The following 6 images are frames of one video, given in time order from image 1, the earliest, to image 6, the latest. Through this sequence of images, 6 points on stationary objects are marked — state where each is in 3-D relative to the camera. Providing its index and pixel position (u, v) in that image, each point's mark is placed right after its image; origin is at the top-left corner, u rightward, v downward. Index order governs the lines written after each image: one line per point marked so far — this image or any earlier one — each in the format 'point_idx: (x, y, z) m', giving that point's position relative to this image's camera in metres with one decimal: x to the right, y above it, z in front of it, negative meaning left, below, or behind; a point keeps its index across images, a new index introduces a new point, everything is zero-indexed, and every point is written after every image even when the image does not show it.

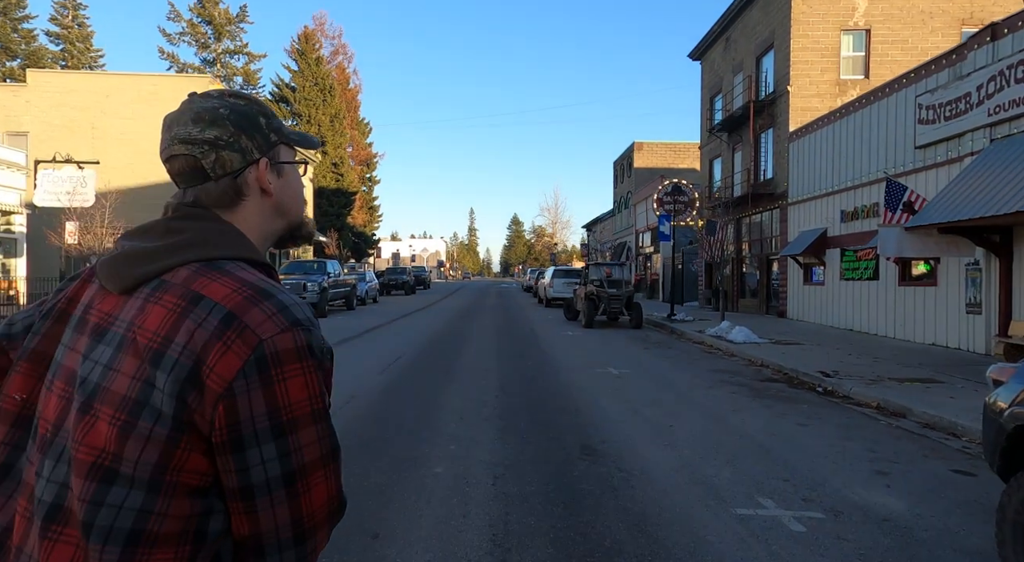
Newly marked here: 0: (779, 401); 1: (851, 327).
0: (+3.4, -1.6, +8.6) m
1: (+9.2, -1.3, +18.0) m
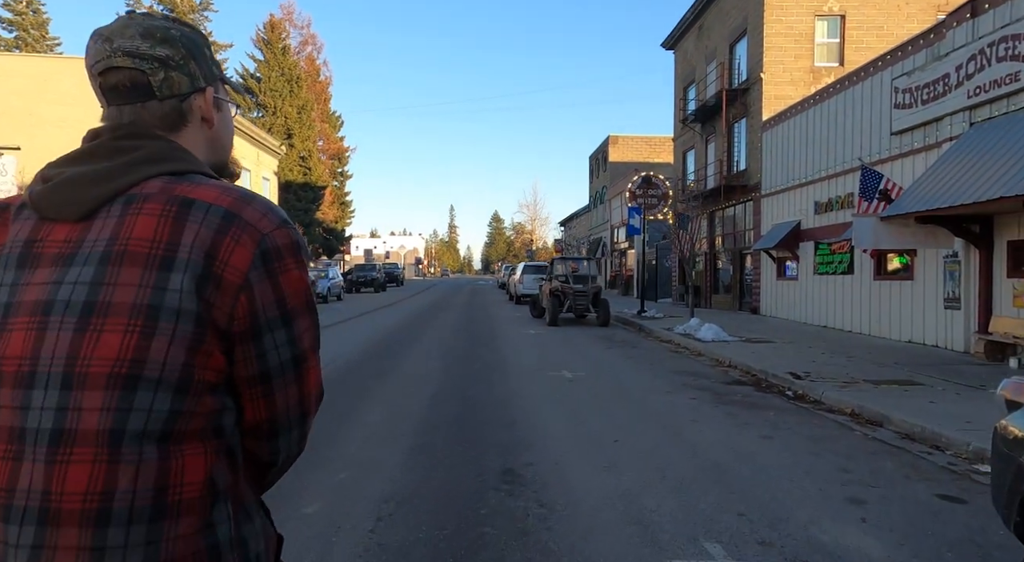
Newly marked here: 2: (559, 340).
0: (+2.7, -1.5, +7.7) m
1: (+8.1, -1.1, +17.3) m
2: (+1.0, -1.3, +14.5) m
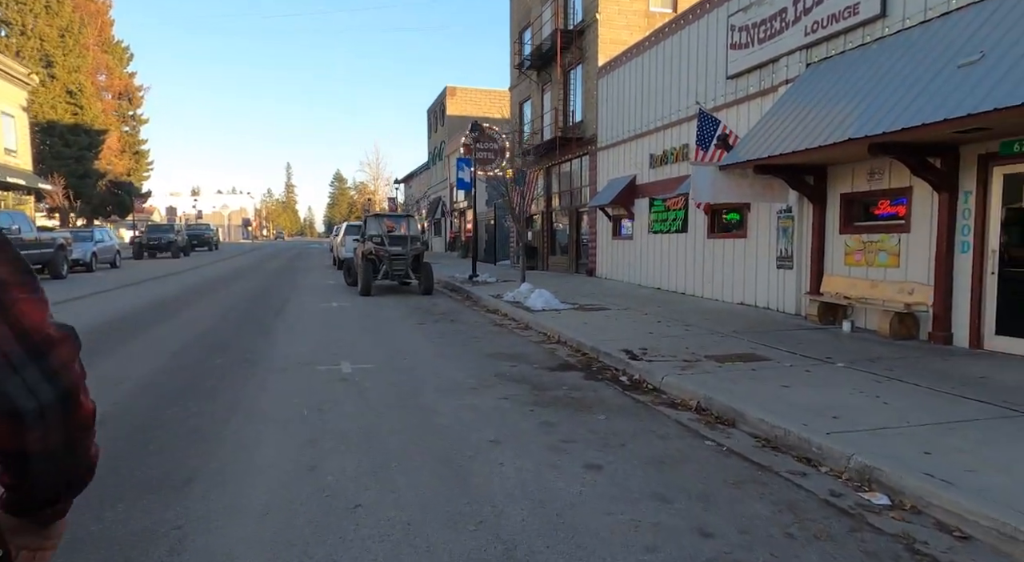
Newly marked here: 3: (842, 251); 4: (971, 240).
0: (+0.5, -1.1, +5.8) m
1: (+3.6, -0.1, +16.3) m
2: (-2.7, -0.6, +12.0) m
3: (+5.4, +0.5, +10.9) m
4: (+5.9, +0.5, +8.7) m
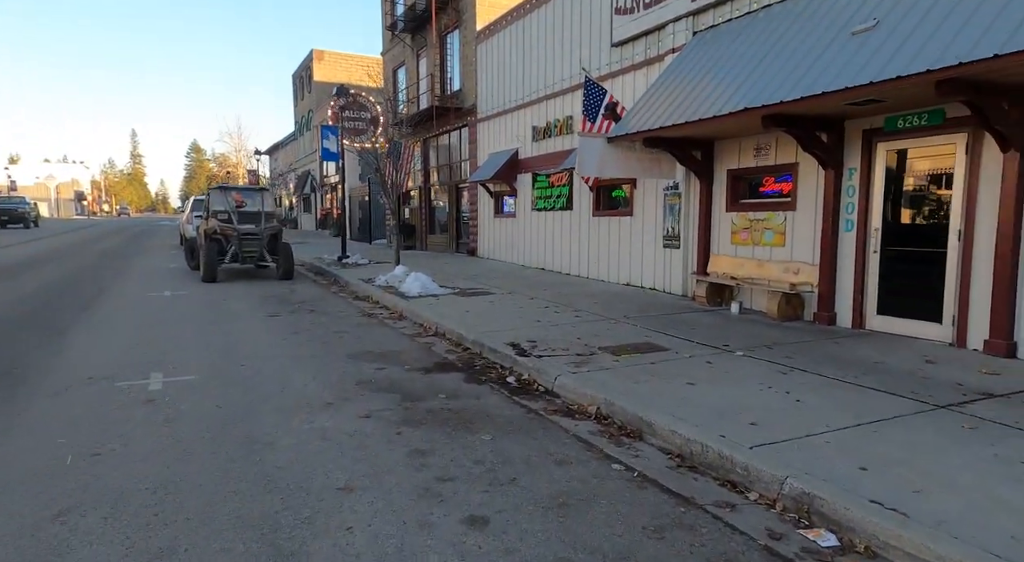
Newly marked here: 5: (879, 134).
0: (-0.5, -1.0, +4.7) m
1: (+0.7, +0.4, +15.5) m
2: (-4.7, -0.4, +10.3) m
3: (+3.5, +0.8, +10.6) m
4: (+4.4, +0.8, +8.4) m
5: (+4.5, +1.8, +8.1) m
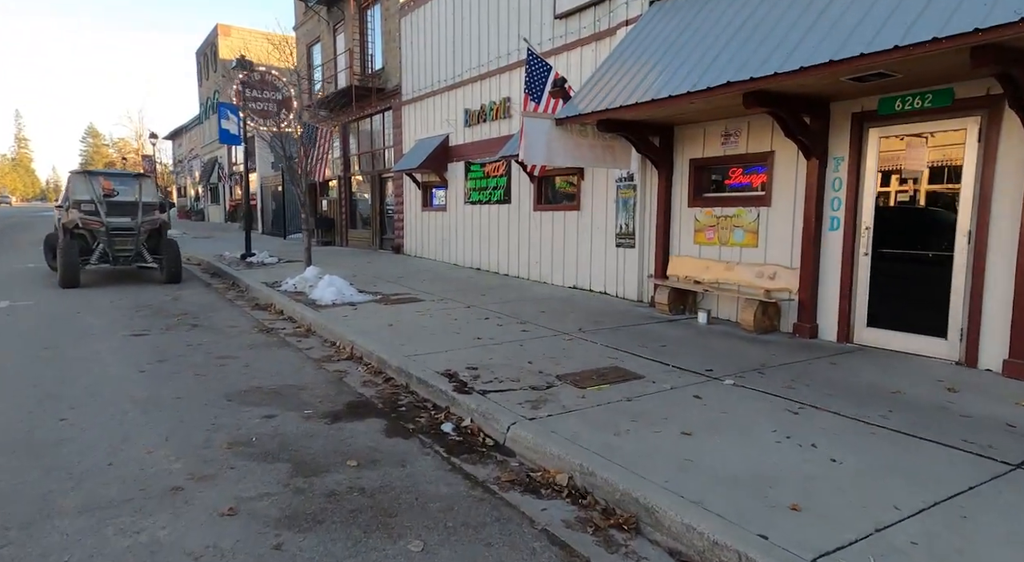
0: (-0.8, -1.2, +3.1) m
1: (-0.8, +0.3, +14.0) m
2: (-5.6, -0.5, +8.1) m
3: (+2.5, +0.8, +9.3) m
4: (+3.6, +0.7, +7.3) m
5: (+3.8, +1.7, +7.0) m
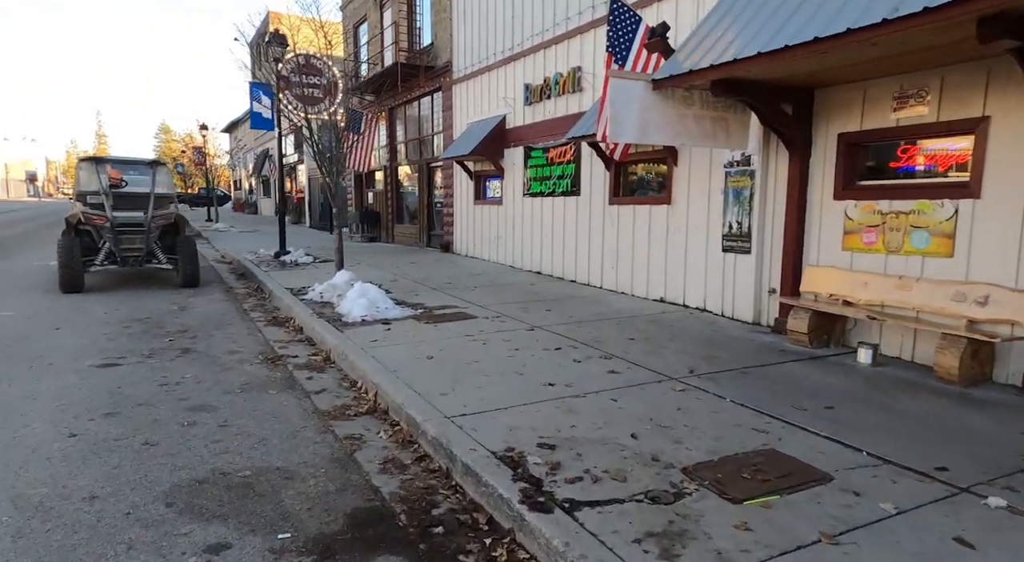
0: (-0.4, -1.4, +1.0) m
1: (+0.4, +0.2, +11.8) m
2: (-4.8, -0.6, +6.4) m
3: (+3.3, +0.6, +6.9) m
4: (+4.3, +0.5, +4.8) m
5: (+4.5, +1.5, +4.5) m
